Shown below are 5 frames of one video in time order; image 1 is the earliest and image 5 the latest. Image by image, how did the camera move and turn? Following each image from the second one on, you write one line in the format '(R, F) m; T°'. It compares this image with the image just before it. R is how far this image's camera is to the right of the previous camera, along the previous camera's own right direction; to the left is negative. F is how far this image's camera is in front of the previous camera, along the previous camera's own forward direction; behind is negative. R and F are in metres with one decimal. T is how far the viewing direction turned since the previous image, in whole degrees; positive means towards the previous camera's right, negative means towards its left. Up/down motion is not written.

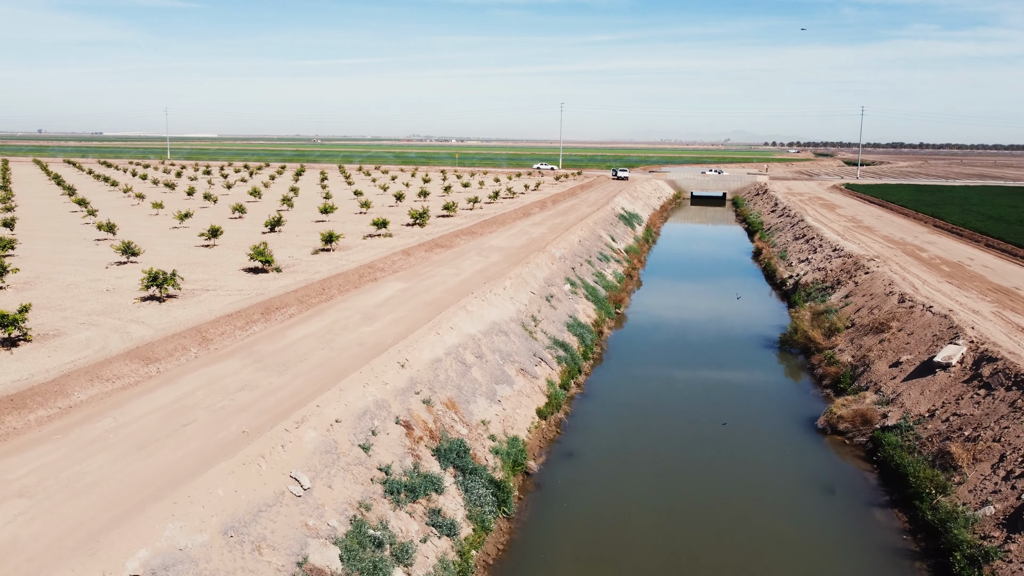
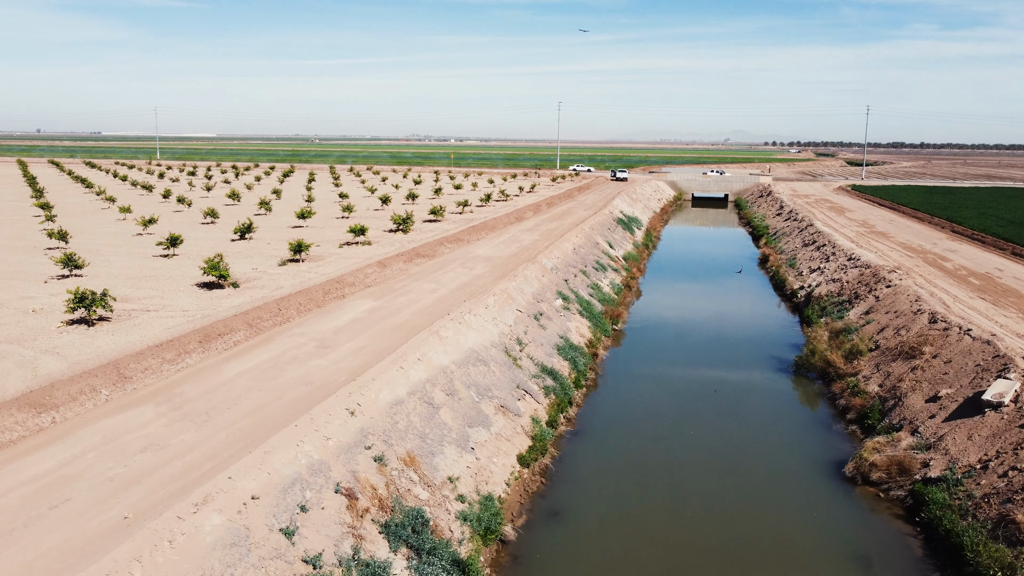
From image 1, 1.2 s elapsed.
(+0.9, +2.5) m; 0°
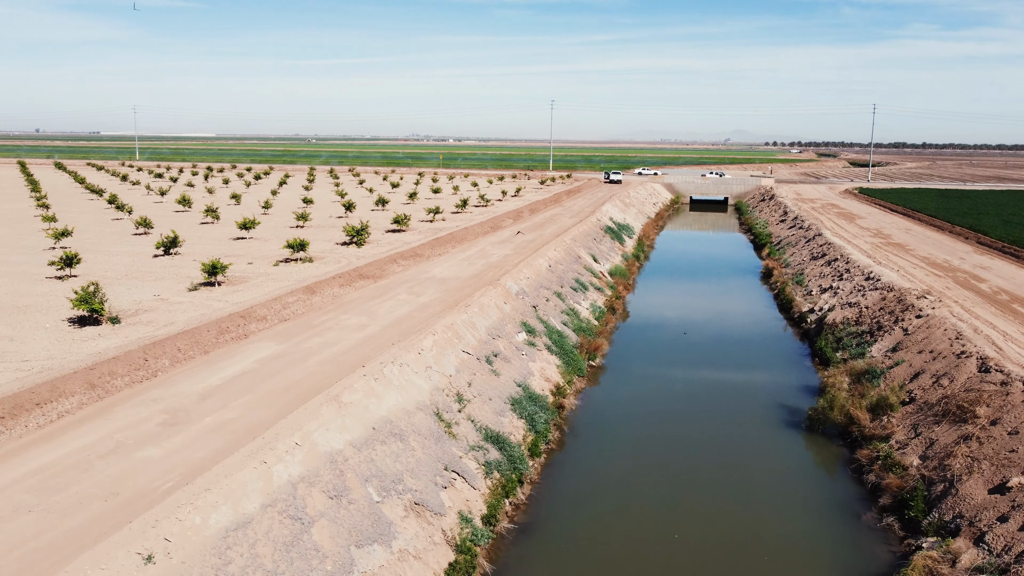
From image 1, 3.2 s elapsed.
(+2.5, +4.1) m; 0°
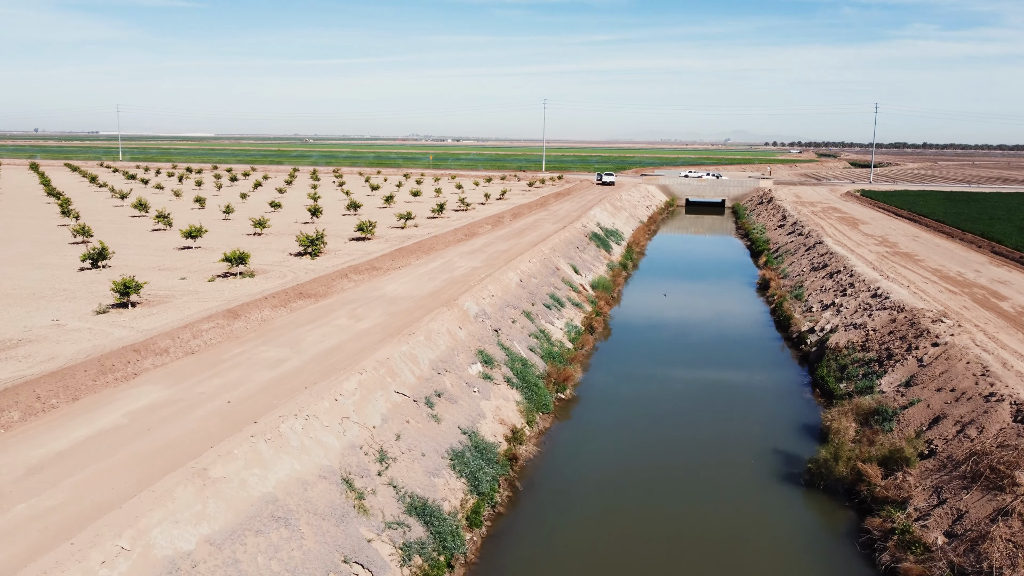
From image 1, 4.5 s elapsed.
(+2.2, +2.7) m; 0°
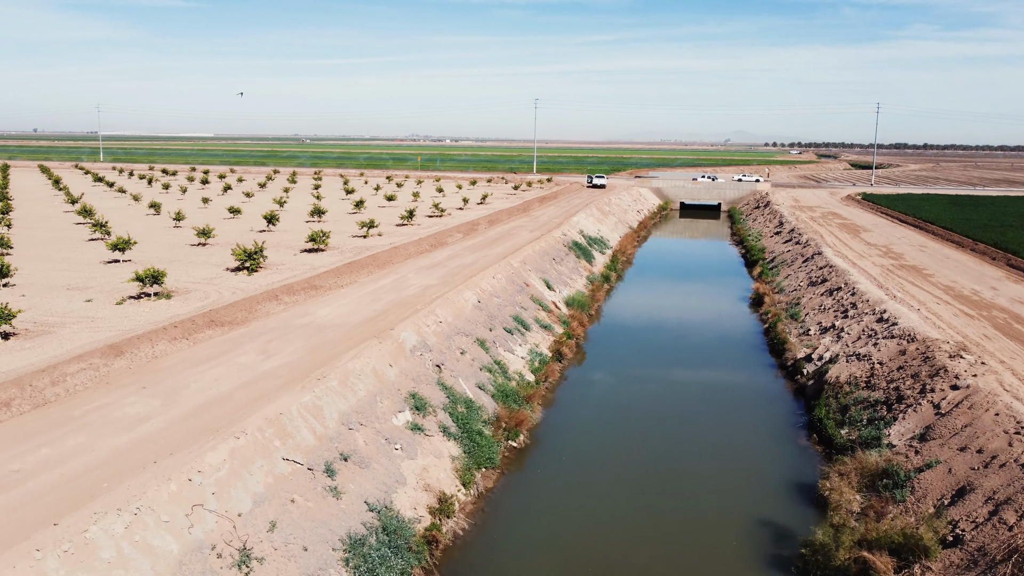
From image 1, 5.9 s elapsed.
(+2.5, +2.9) m; 0°
